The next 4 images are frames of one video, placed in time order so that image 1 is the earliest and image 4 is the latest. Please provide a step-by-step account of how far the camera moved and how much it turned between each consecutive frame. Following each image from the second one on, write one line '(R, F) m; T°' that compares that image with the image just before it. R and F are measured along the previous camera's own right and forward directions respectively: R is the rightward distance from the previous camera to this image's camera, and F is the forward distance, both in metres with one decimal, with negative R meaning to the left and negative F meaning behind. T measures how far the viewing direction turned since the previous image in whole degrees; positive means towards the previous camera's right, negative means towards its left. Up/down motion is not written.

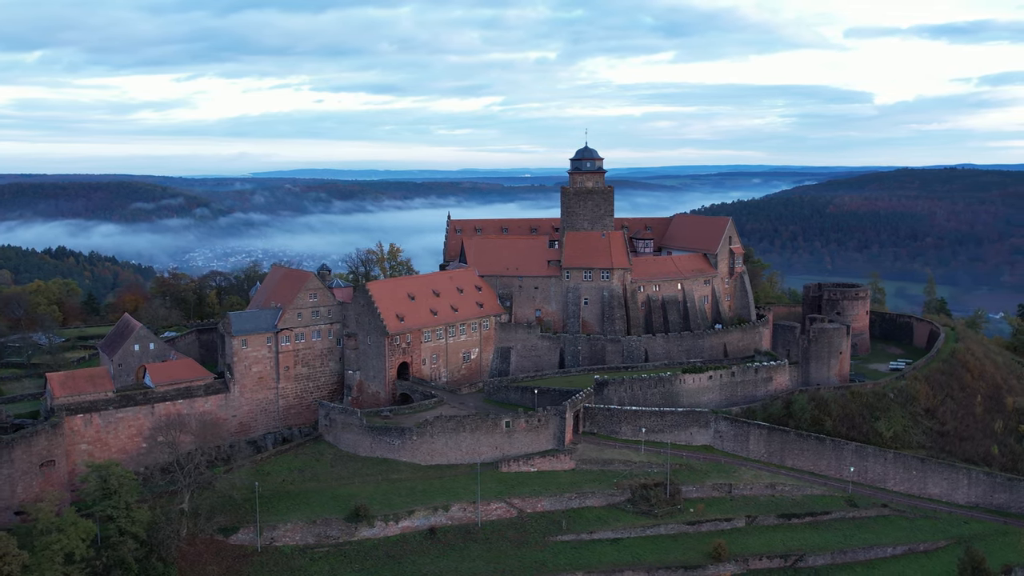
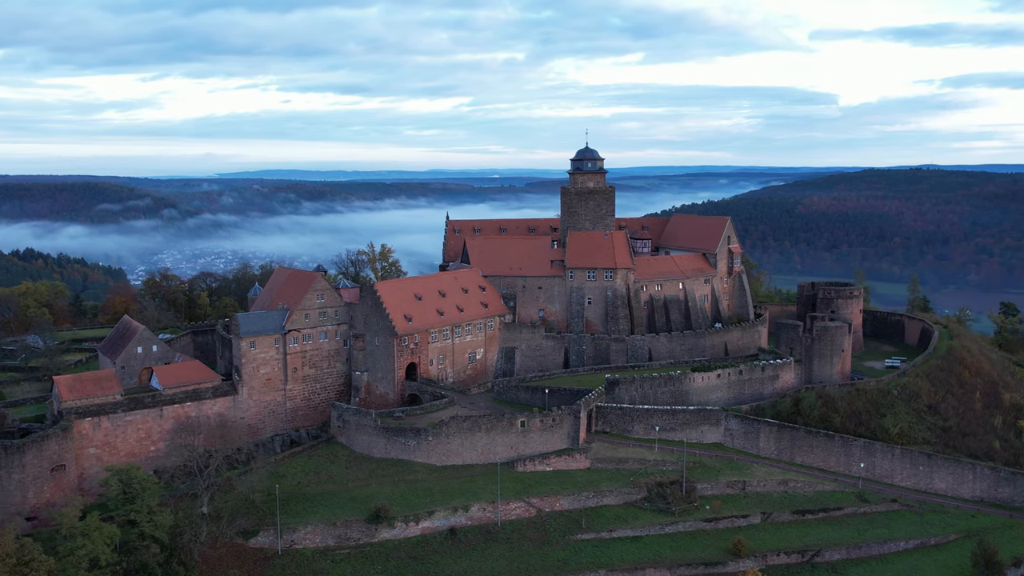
(-1.7, 0.0) m; +2°
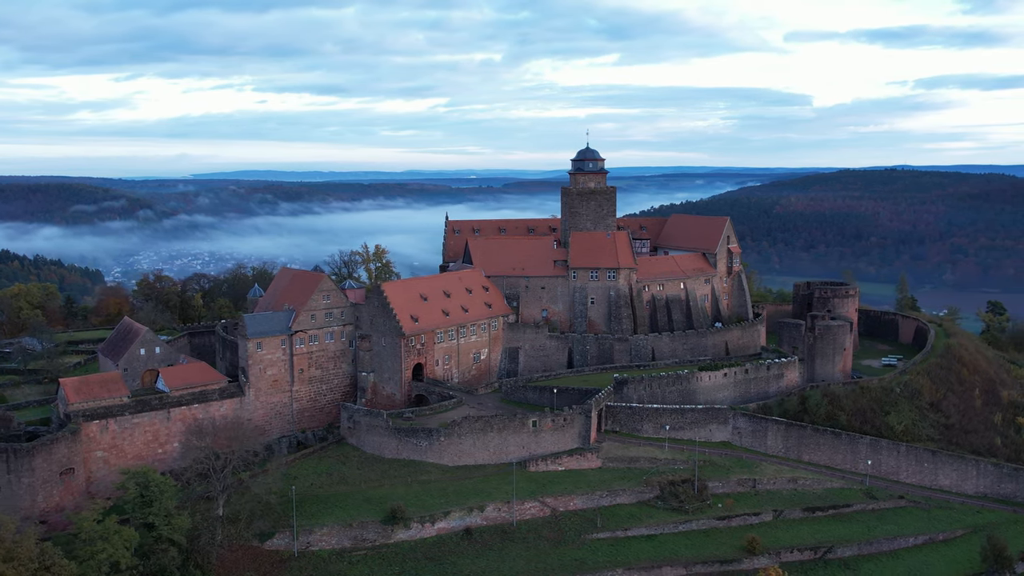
(-1.3, 0.0) m; +1°
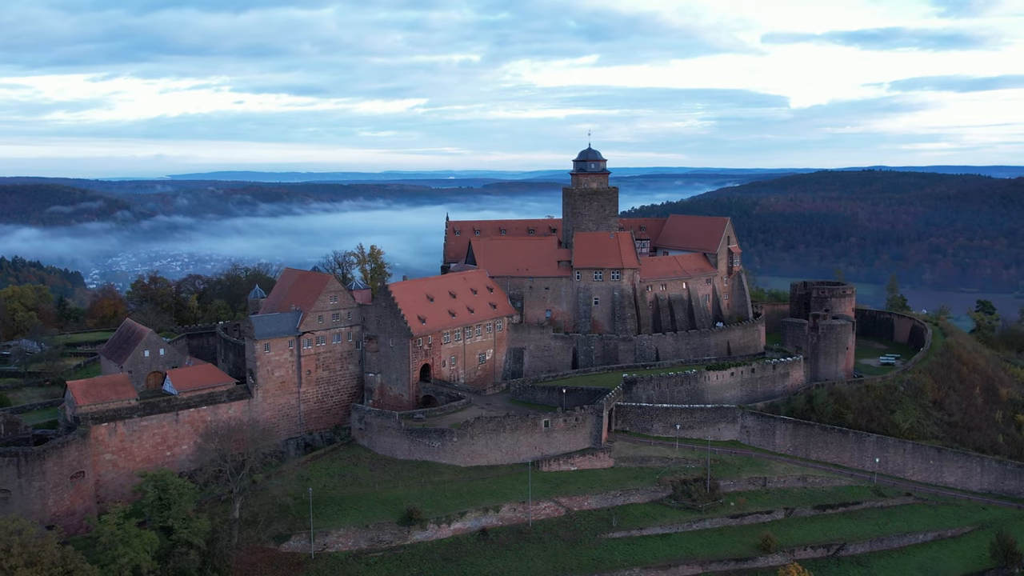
(-1.2, 0.0) m; +1°
